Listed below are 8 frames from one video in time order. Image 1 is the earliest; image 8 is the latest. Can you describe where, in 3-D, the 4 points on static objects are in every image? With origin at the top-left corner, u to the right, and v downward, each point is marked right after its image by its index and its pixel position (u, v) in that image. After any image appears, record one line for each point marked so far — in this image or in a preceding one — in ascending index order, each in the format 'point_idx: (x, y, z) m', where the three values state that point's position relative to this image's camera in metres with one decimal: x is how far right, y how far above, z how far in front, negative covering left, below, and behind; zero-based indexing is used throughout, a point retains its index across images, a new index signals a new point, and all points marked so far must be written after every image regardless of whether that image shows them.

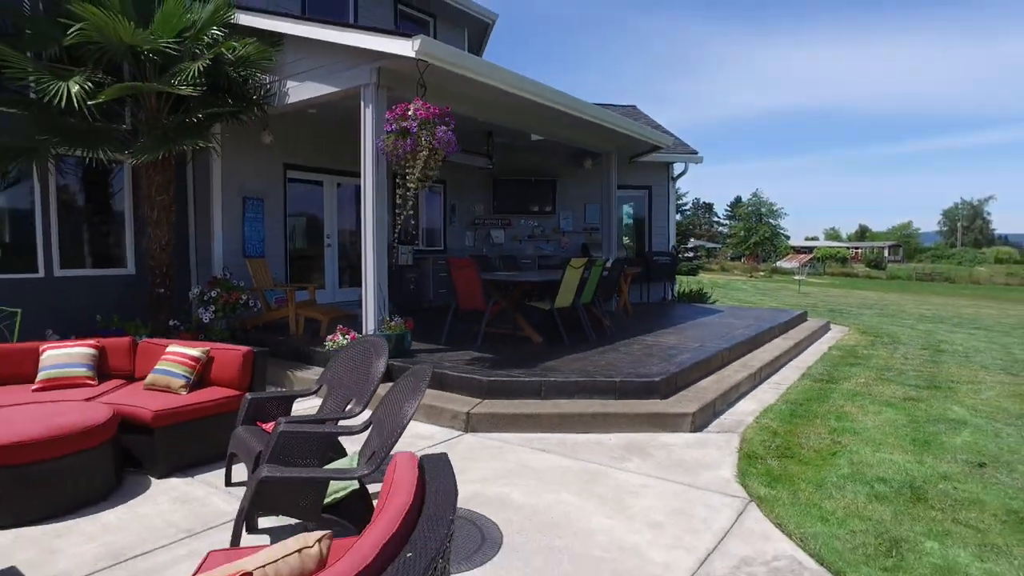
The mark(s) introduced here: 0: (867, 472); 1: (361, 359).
0: (+1.8, -0.9, +3.5) m
1: (-0.8, -0.4, +3.5) m
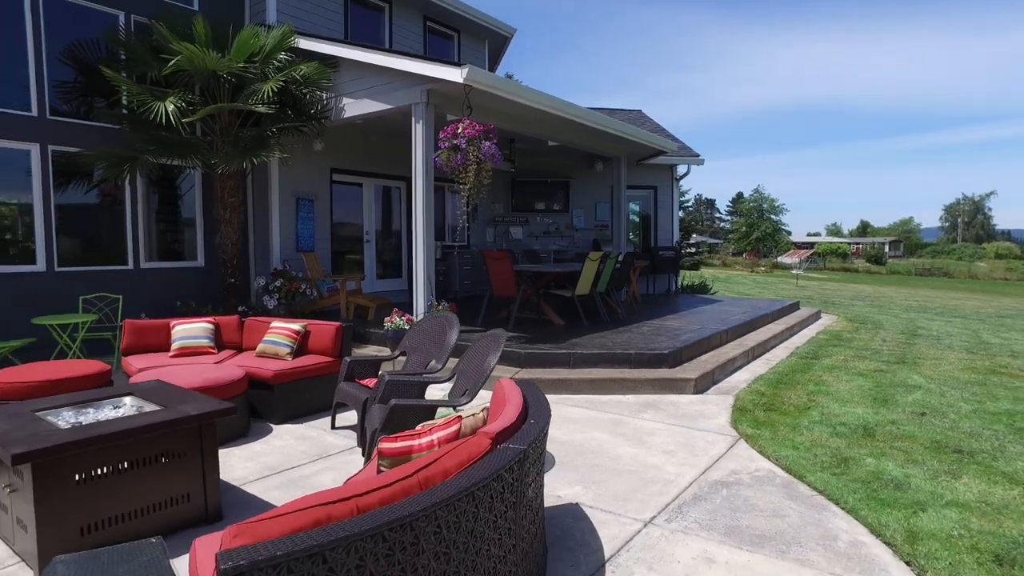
0: (+2.1, -0.8, +4.4) m
1: (-0.5, -0.3, +4.4) m
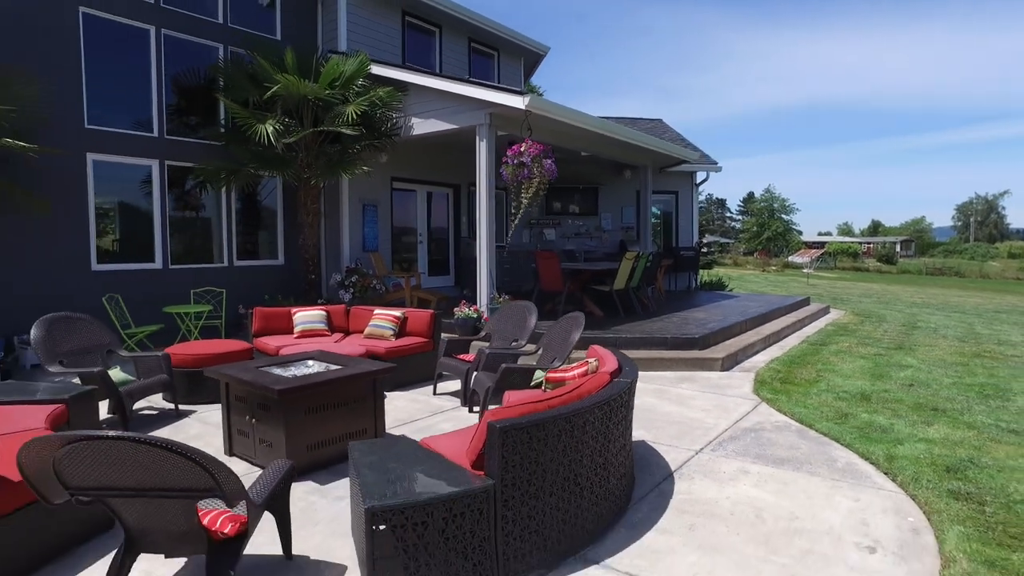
0: (+2.6, -0.8, +5.5) m
1: (0.0, -0.2, +5.5) m
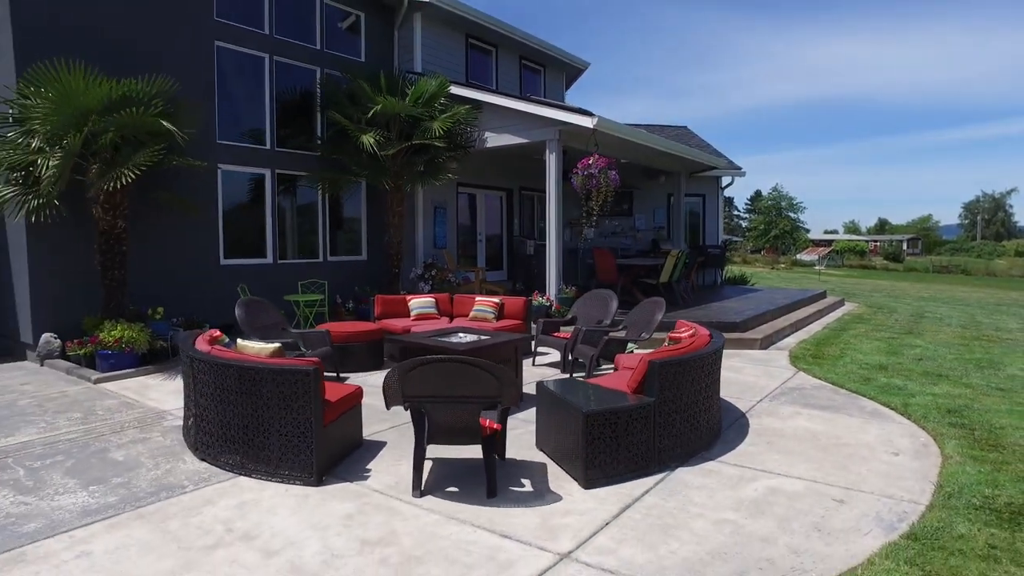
0: (+3.5, -0.7, +6.7) m
1: (+0.9, -0.1, +6.8) m
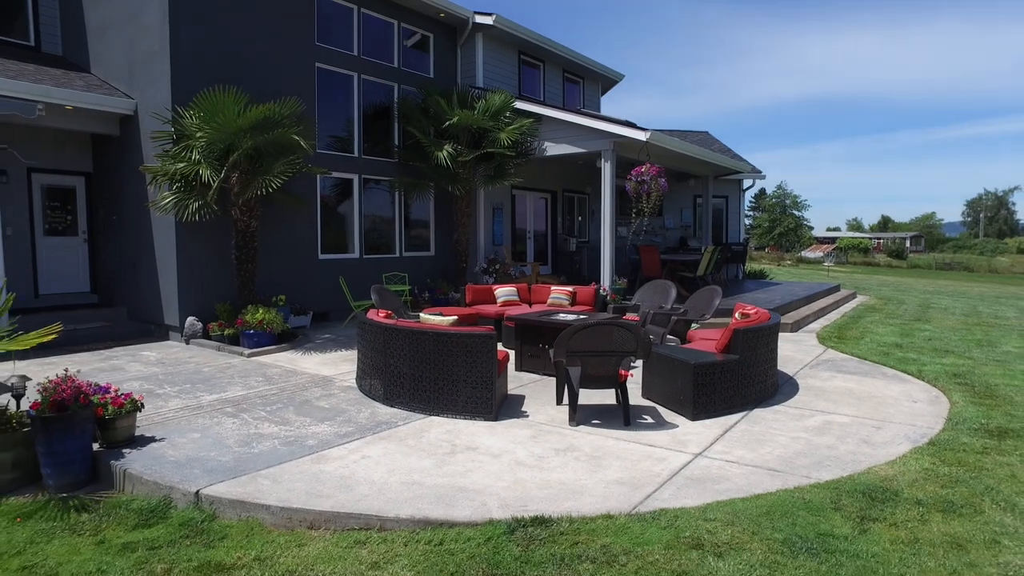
0: (+4.3, -0.6, +8.0) m
1: (+1.8, 0.0, +8.0) m
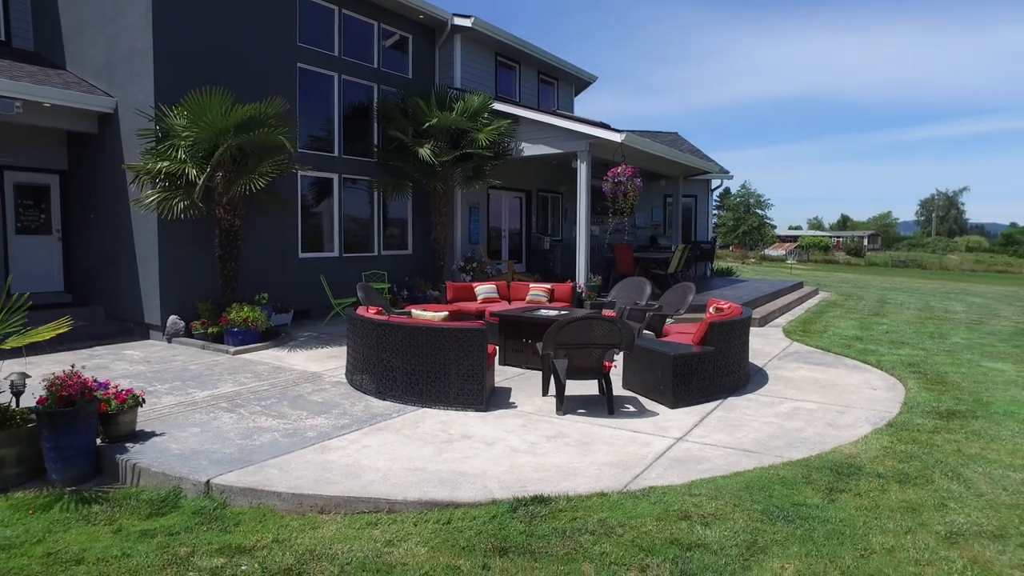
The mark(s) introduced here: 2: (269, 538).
0: (+4.1, -0.6, +8.5) m
1: (+1.5, 0.0, +8.4) m
2: (-1.1, -1.2, +3.2) m
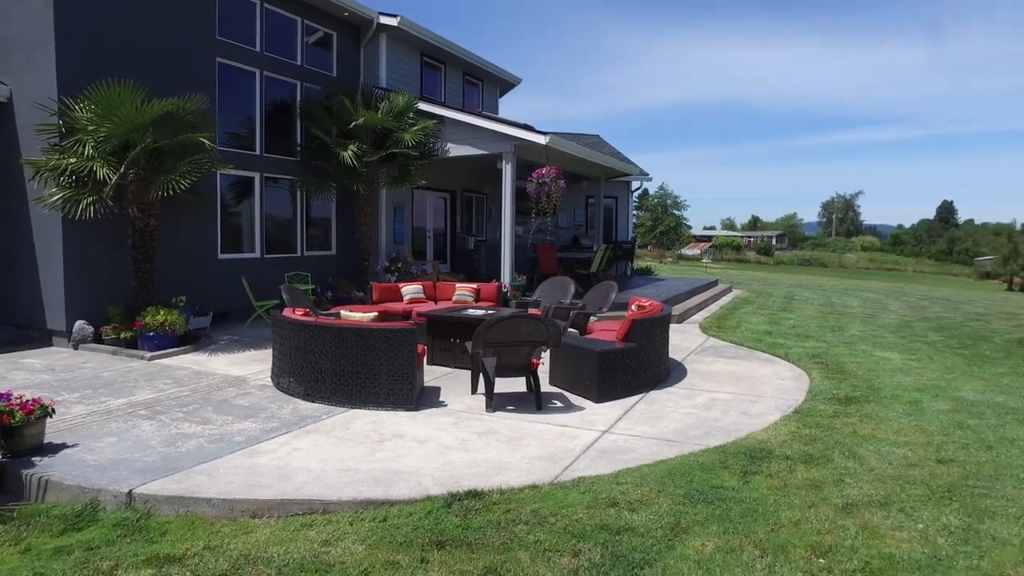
0: (+3.2, -0.5, +9.0) m
1: (+0.6, 0.0, +8.6) m
2: (-1.4, -1.2, +3.1) m
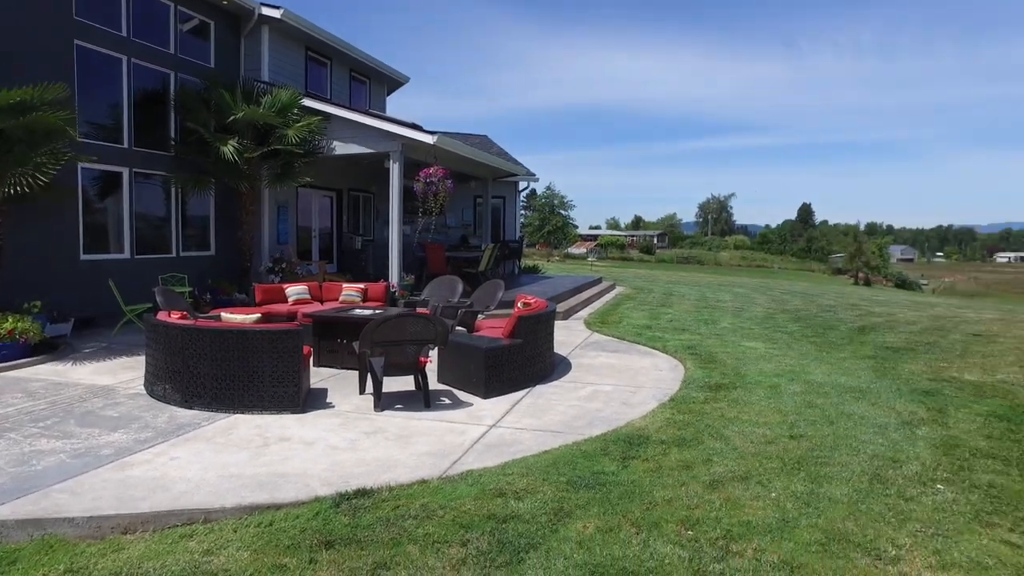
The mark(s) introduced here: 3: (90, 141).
0: (+1.7, -0.5, +9.4) m
1: (-0.8, 0.0, +8.6) m
2: (-1.9, -1.2, +2.9) m
3: (-5.7, +1.9, +9.0) m
